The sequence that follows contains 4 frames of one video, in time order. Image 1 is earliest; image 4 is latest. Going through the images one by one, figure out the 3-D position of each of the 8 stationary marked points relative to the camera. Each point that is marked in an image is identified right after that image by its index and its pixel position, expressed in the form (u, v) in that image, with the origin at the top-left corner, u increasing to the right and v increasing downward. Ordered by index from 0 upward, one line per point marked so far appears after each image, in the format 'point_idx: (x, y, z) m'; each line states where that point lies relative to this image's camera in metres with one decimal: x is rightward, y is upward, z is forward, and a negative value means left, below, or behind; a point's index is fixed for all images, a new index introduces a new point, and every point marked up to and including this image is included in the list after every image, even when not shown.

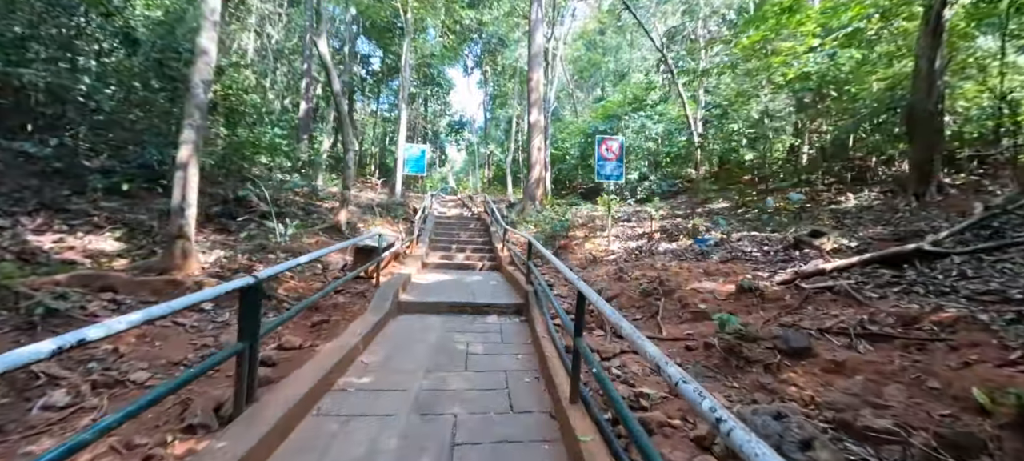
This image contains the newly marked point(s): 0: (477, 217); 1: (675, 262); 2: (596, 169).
0: (-1.2, +0.5, +13.4) m
1: (+2.3, -0.5, +5.4) m
2: (+1.7, +1.2, +7.6) m
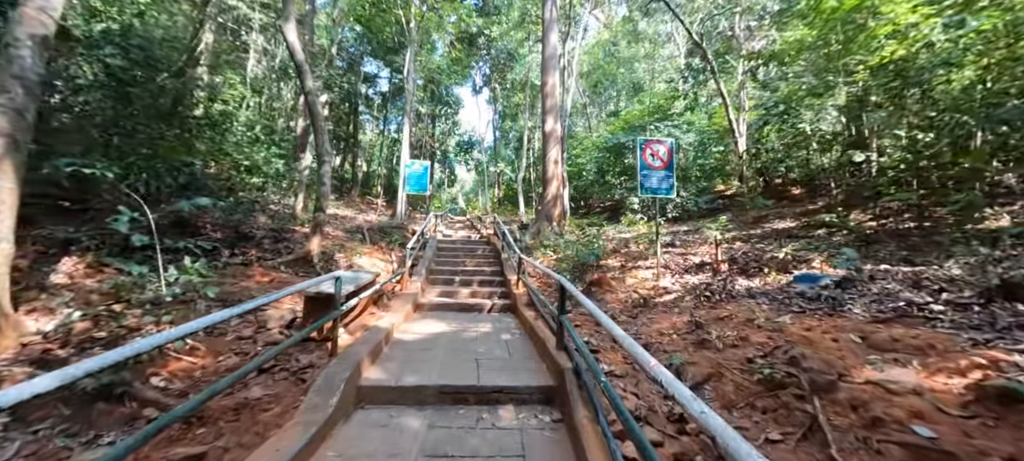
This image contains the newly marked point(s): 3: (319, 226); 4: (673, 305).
0: (-0.8, -0.3, +11.6) m
1: (+2.5, -0.8, +3.5) m
2: (+1.9, +0.8, +5.8) m
3: (-3.3, +0.1, +6.5) m
4: (+2.0, -0.9, +4.7) m
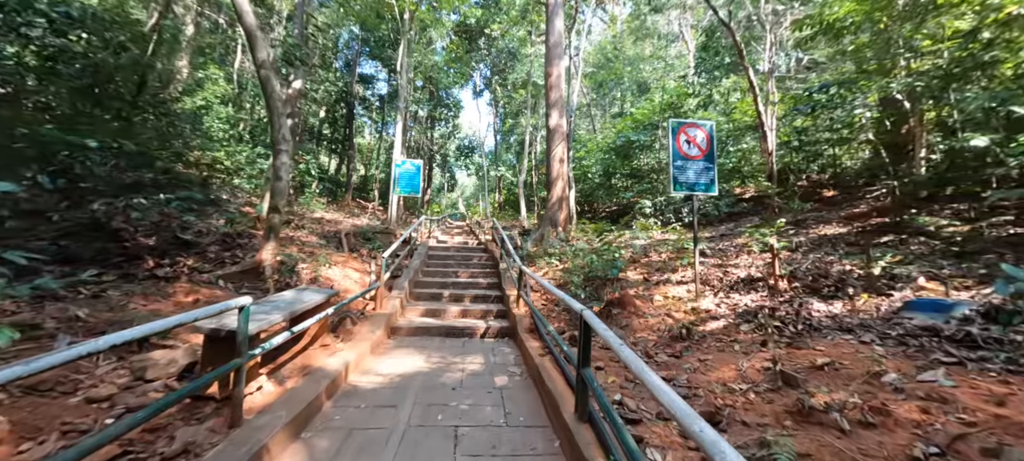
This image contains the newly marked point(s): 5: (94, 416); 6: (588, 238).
0: (-0.8, -0.5, +10.4) m
1: (+2.5, -0.8, +2.3) m
2: (+1.9, +0.7, +4.6) m
3: (-3.3, 0.0, +5.3) m
4: (+2.0, -1.0, +3.4) m
5: (-2.4, -1.1, +2.2) m
6: (+2.1, -0.2, +10.2) m
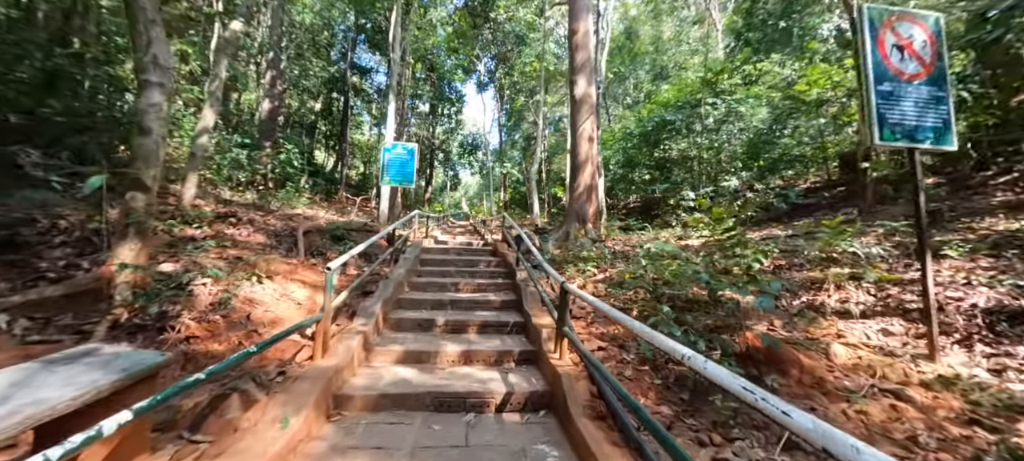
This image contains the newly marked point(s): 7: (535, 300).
0: (-0.5, -0.4, +8.2) m
1: (+2.8, -0.7, 0.0) m
2: (+2.2, +0.8, +2.4) m
3: (-3.0, +0.1, +3.1) m
4: (+2.3, -0.9, +1.2) m
5: (-2.1, -1.0, 0.0) m
6: (+2.4, -0.1, +7.9) m
7: (+0.3, -0.8, +4.6) m
